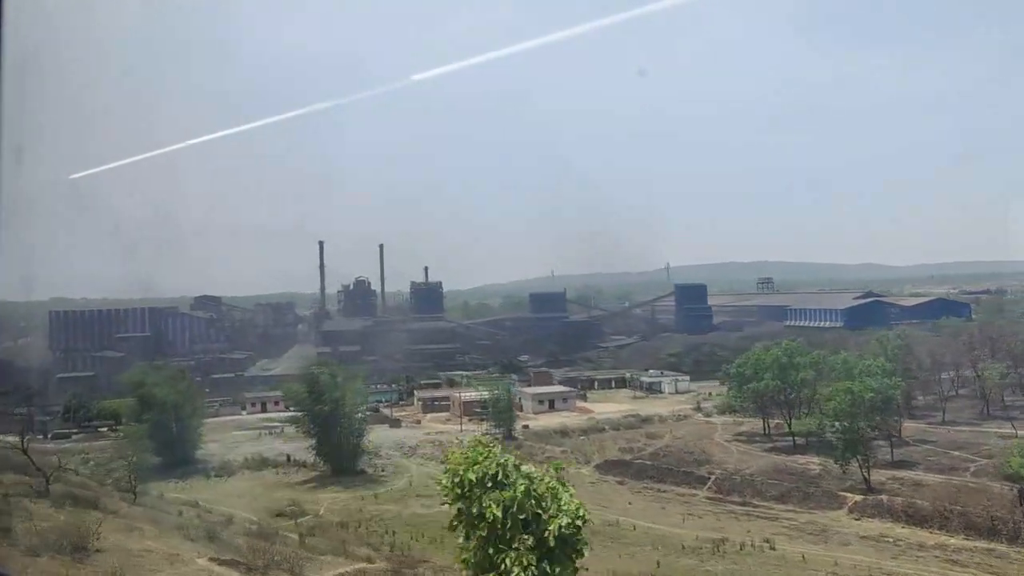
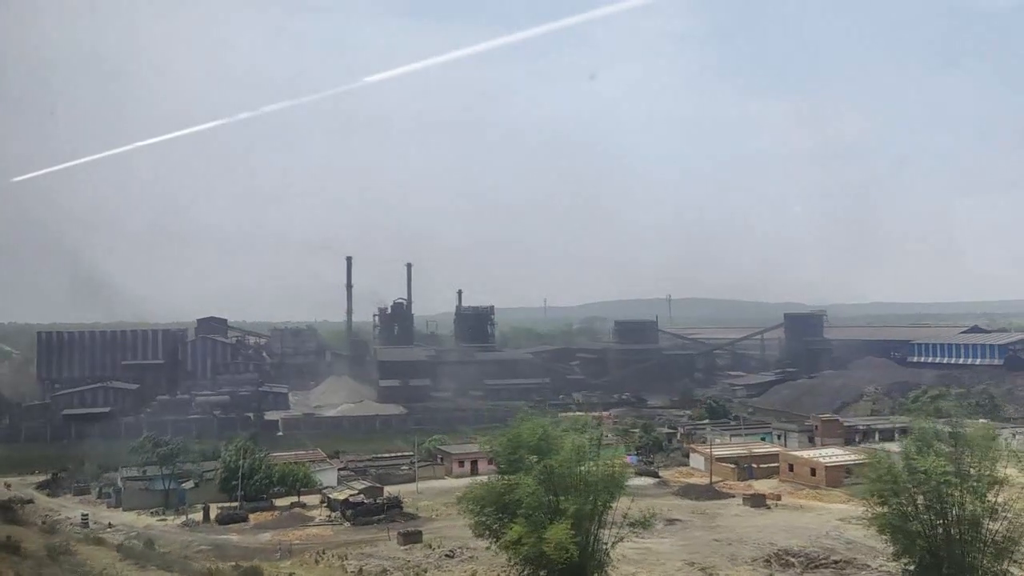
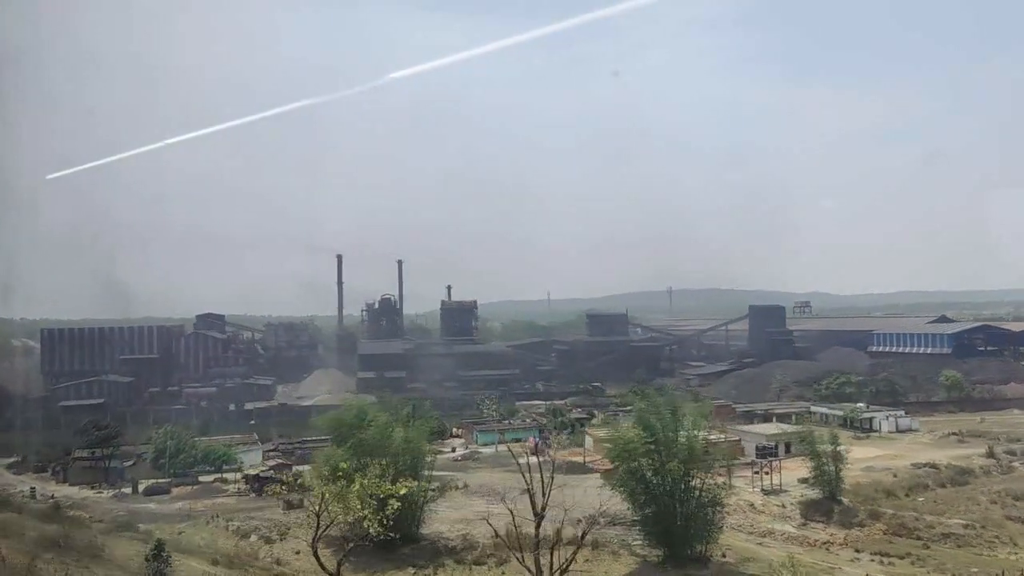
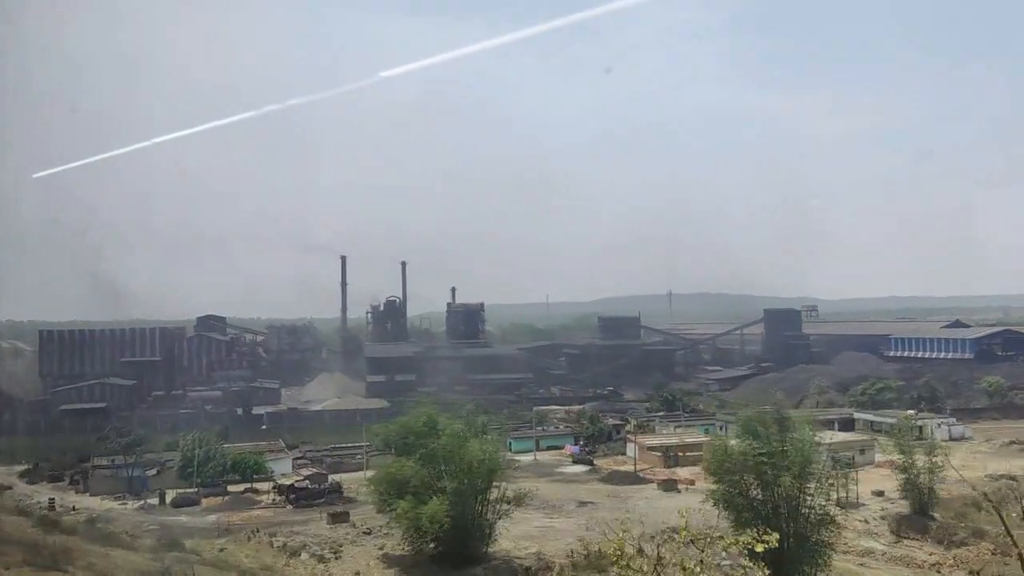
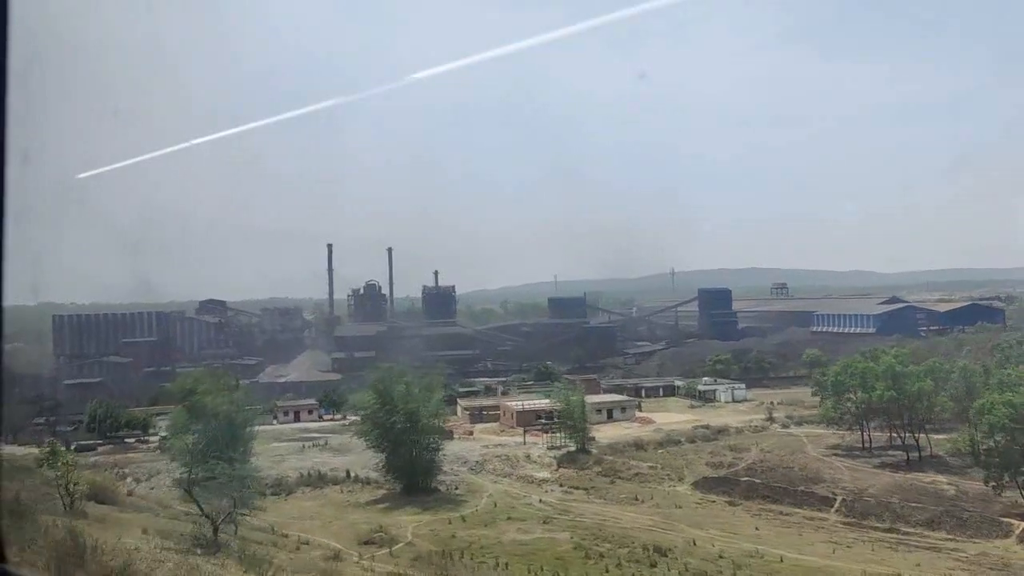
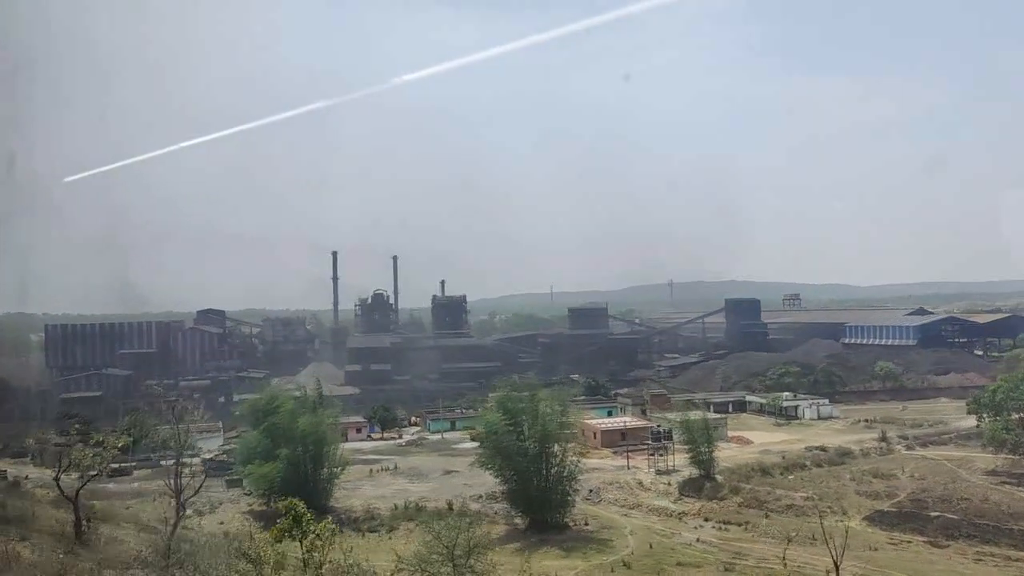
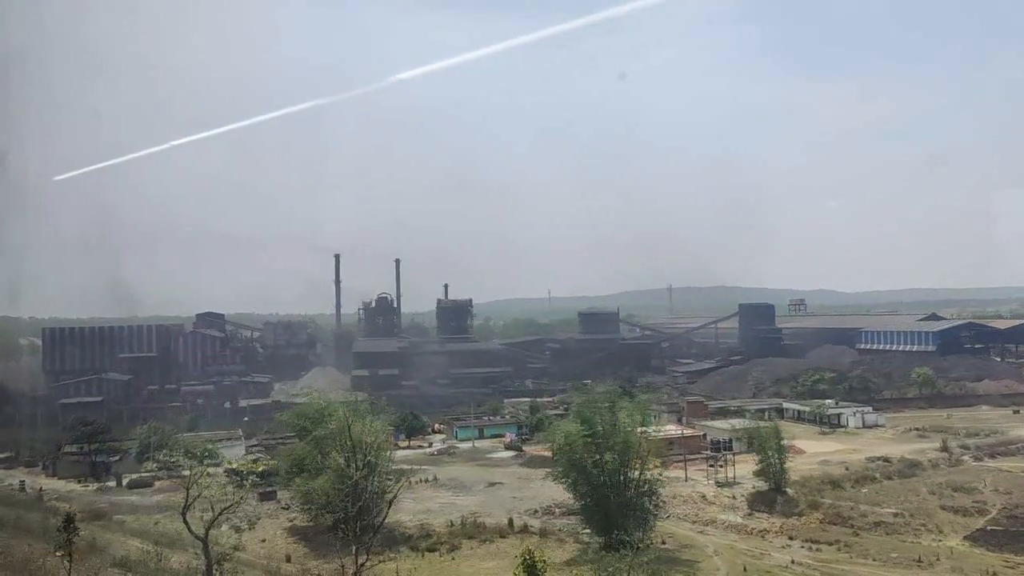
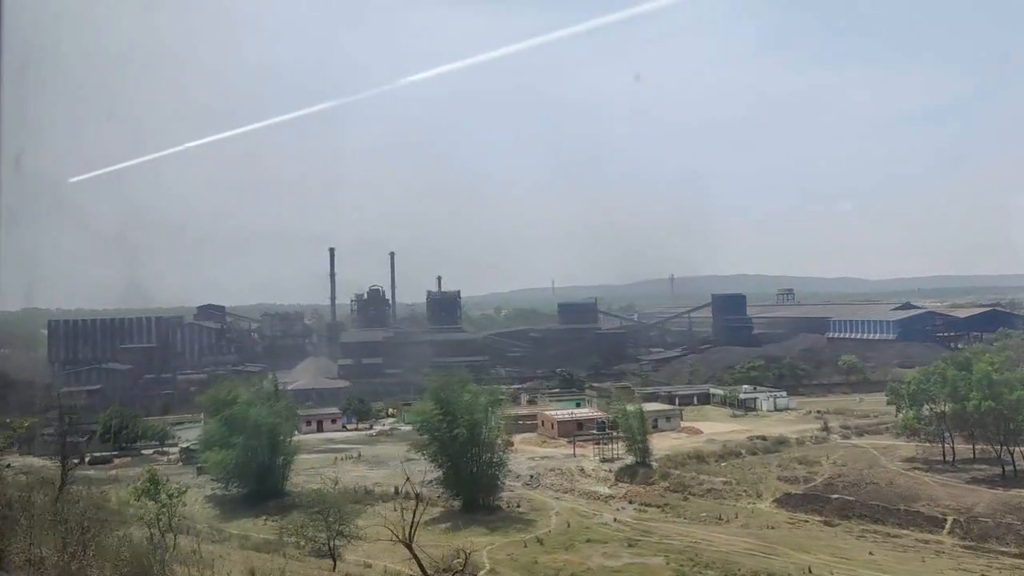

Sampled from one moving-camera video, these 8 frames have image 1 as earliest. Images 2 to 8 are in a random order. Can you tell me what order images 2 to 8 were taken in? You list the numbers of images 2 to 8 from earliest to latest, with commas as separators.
5, 8, 6, 7, 3, 4, 2
